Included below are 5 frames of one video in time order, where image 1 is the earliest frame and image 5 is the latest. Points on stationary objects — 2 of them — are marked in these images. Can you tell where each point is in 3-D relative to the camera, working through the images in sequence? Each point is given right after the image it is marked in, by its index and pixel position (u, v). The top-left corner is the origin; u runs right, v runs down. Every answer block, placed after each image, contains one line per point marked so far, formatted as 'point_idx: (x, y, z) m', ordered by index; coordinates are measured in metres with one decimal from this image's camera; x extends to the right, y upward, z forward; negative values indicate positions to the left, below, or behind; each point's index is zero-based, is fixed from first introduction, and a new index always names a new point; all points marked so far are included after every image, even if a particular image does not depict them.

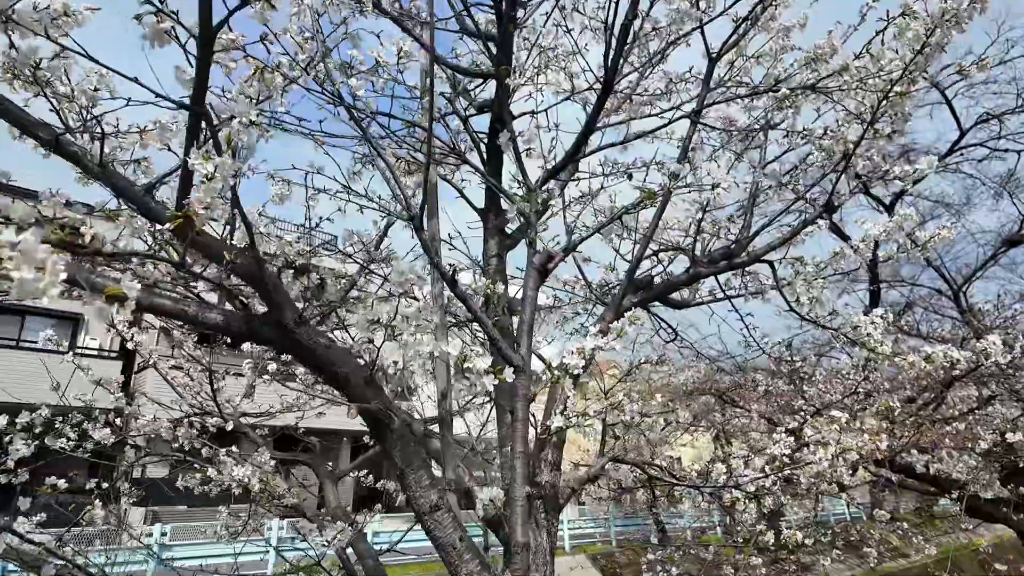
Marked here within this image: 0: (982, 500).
0: (+3.6, -1.6, +5.0) m
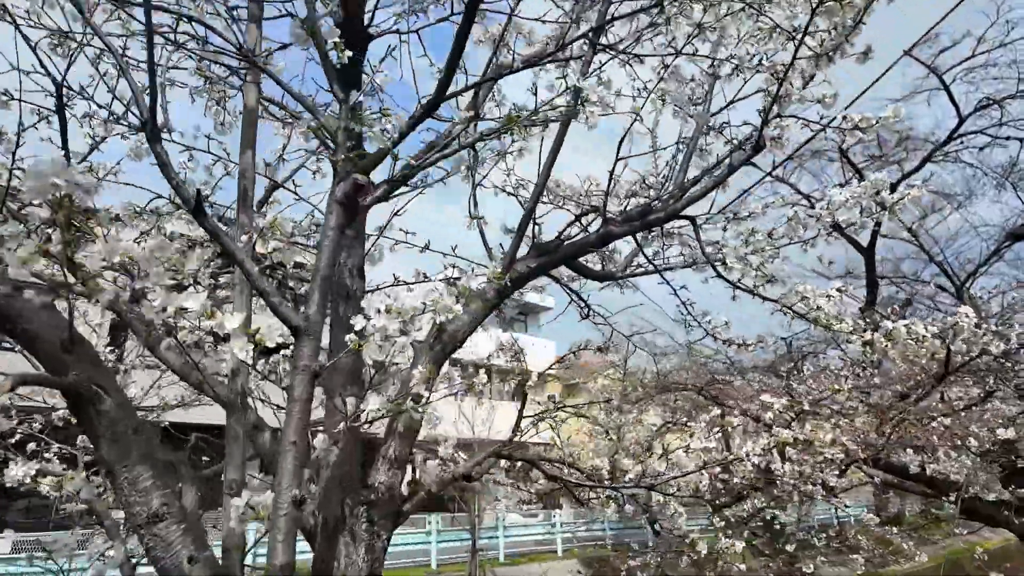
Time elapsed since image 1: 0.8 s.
0: (+3.4, -1.6, +4.7) m
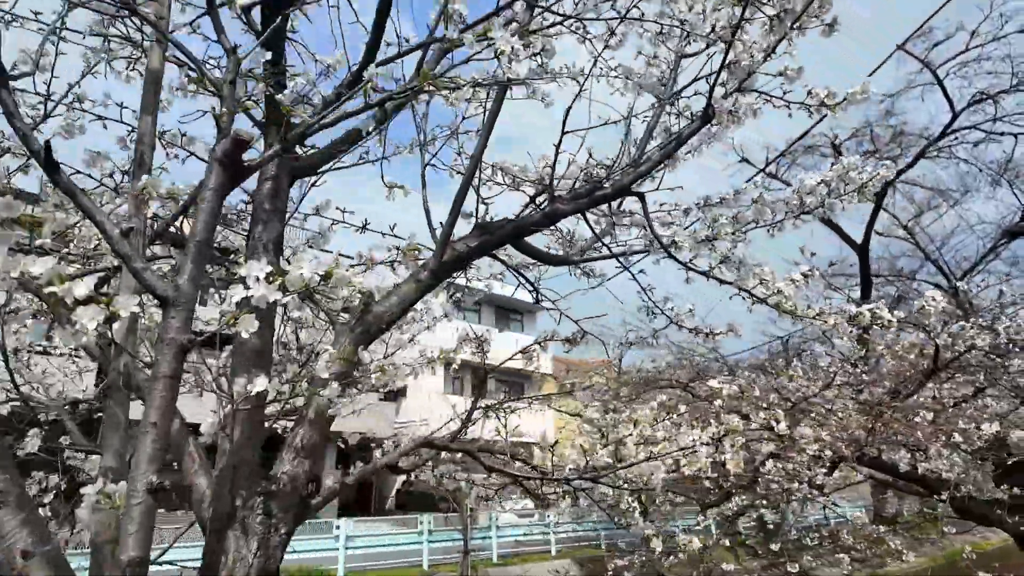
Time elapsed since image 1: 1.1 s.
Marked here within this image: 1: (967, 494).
0: (+3.3, -1.5, +4.6) m
1: (+3.2, -1.5, +4.6) m
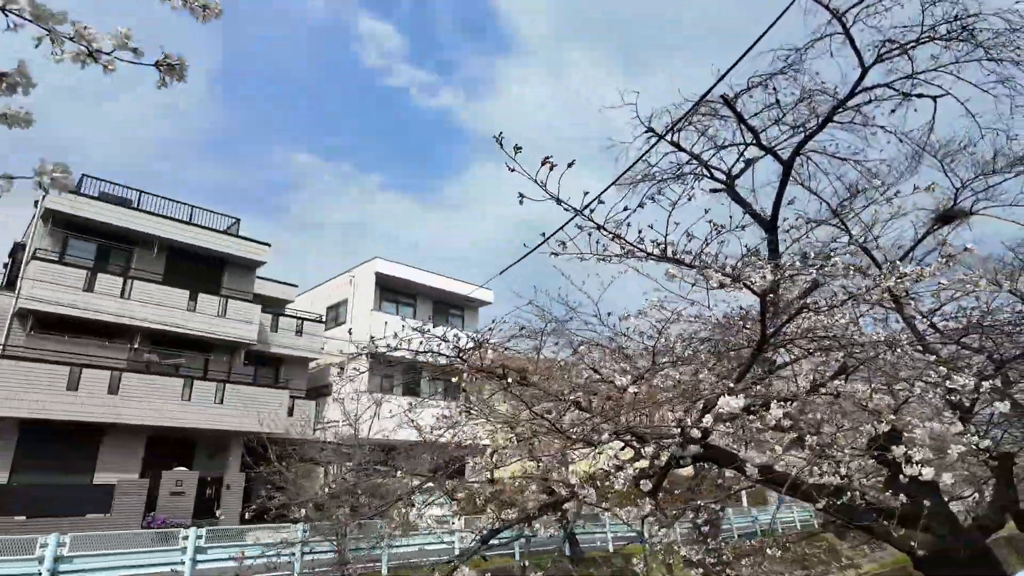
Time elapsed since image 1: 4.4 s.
0: (+2.1, -1.3, +3.9) m
1: (+1.9, -1.3, +3.8) m
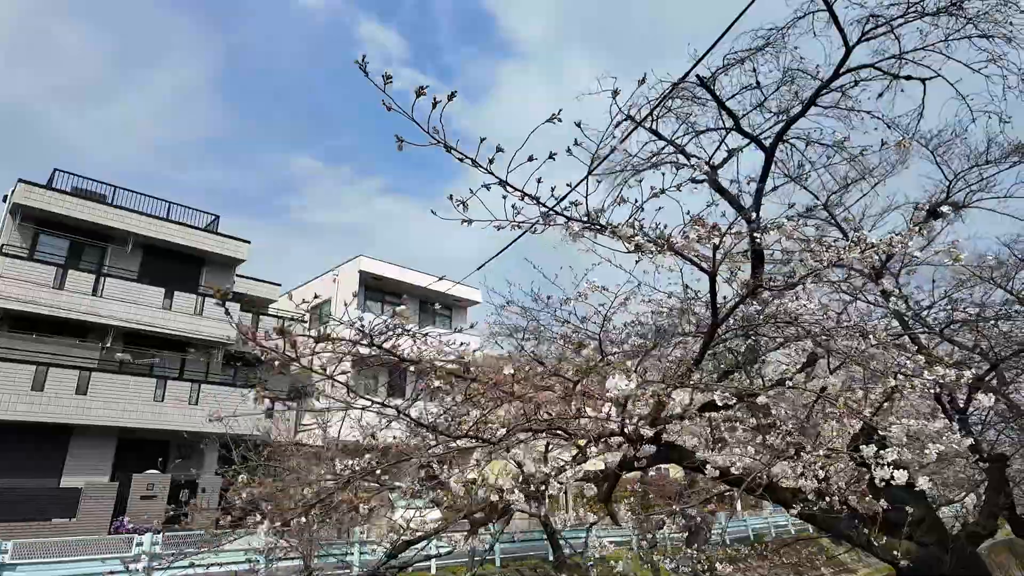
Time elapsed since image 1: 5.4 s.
0: (+1.8, -1.3, +3.6) m
1: (+1.6, -1.2, +3.5) m
